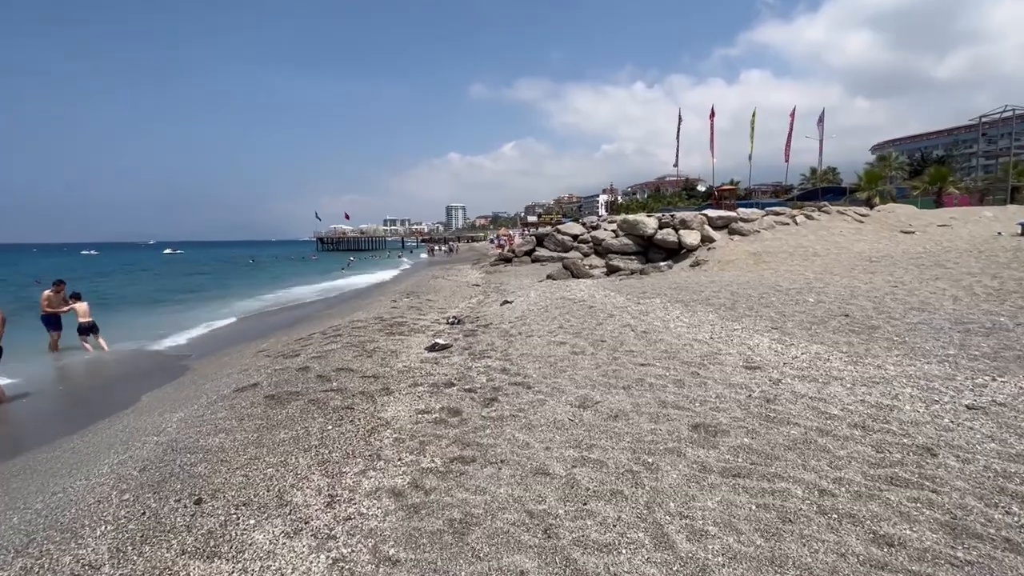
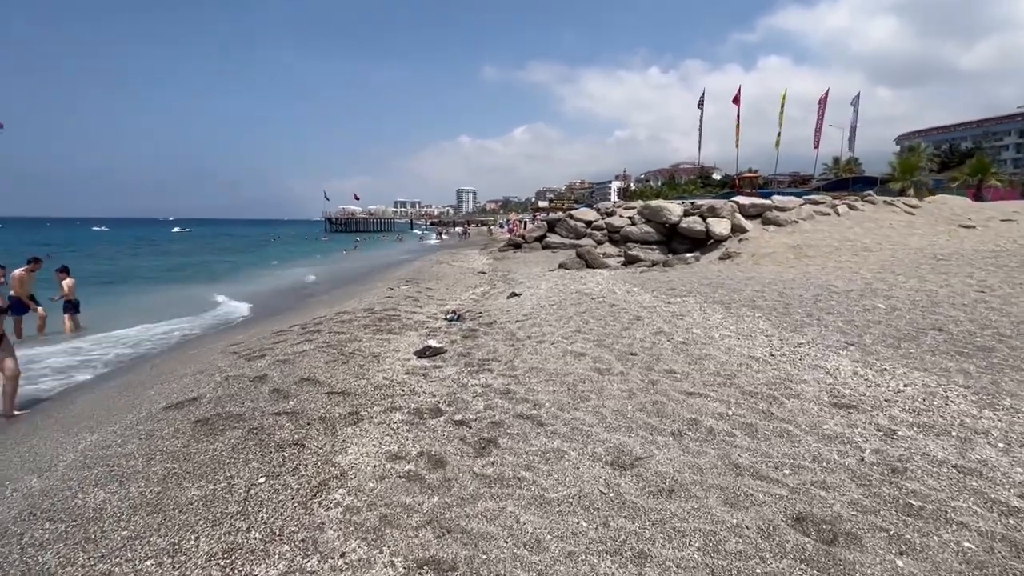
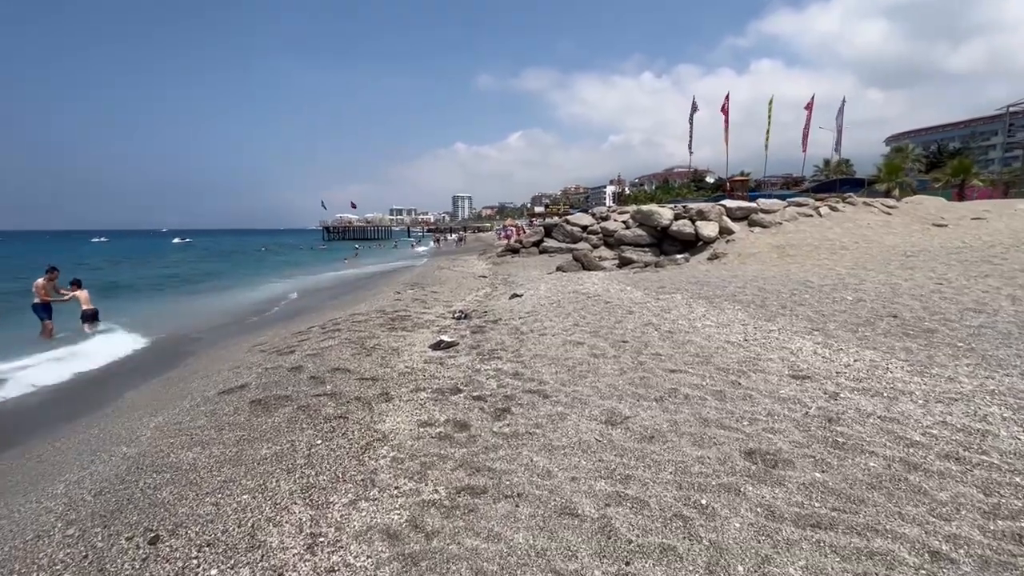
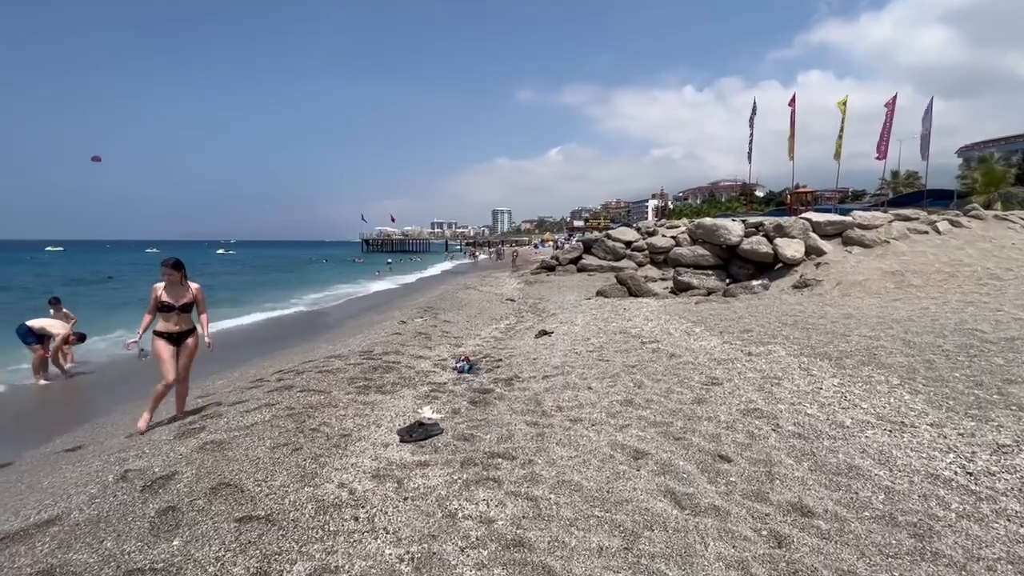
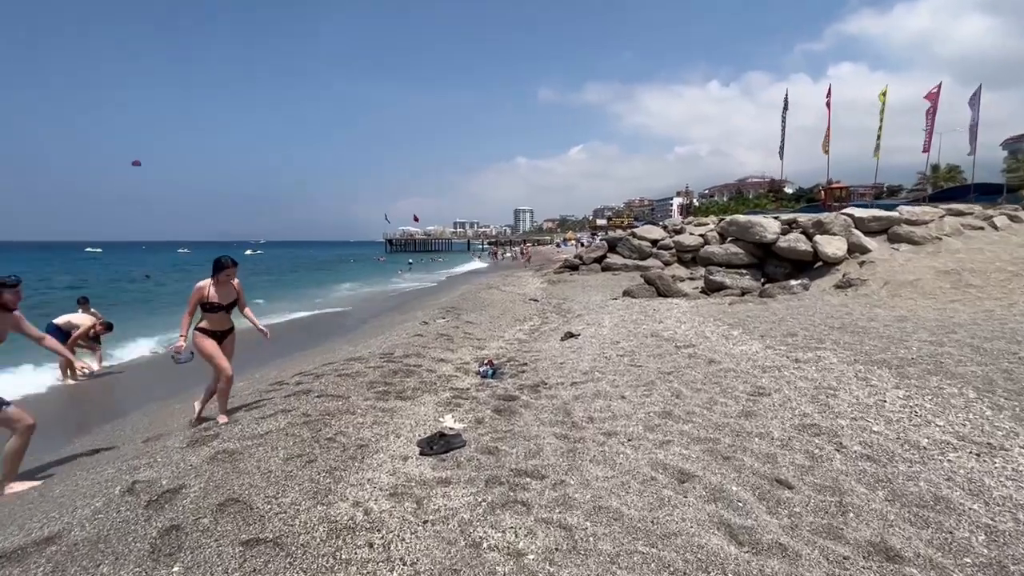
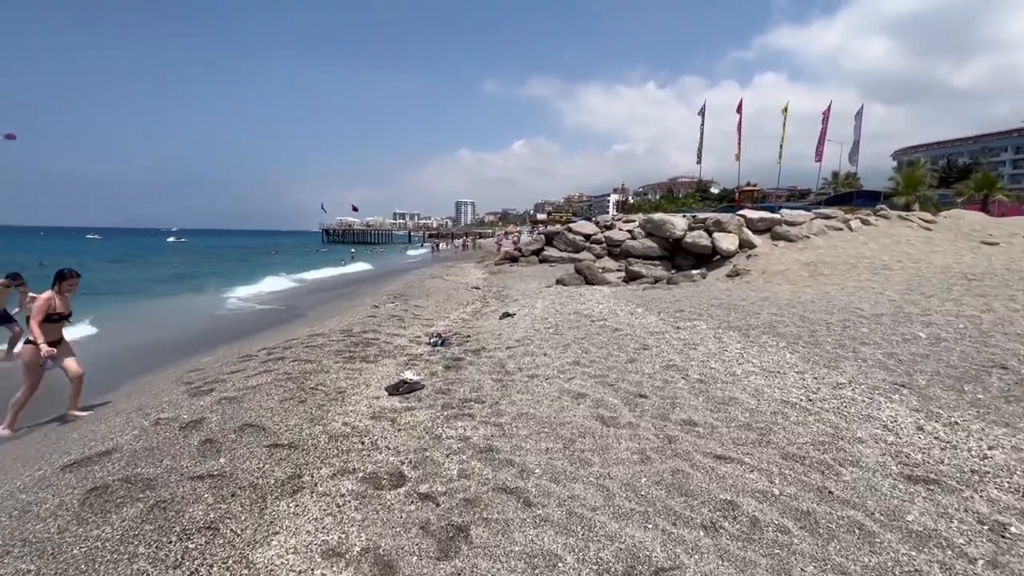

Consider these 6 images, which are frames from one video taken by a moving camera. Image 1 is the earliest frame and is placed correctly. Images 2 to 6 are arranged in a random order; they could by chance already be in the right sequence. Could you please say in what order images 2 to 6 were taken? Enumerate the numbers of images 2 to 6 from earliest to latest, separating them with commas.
3, 2, 6, 4, 5
